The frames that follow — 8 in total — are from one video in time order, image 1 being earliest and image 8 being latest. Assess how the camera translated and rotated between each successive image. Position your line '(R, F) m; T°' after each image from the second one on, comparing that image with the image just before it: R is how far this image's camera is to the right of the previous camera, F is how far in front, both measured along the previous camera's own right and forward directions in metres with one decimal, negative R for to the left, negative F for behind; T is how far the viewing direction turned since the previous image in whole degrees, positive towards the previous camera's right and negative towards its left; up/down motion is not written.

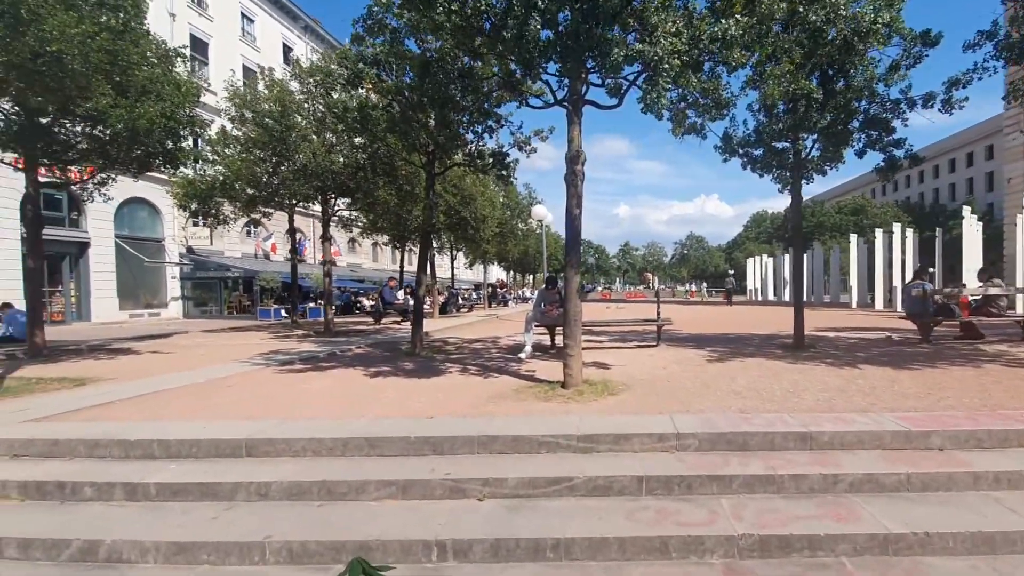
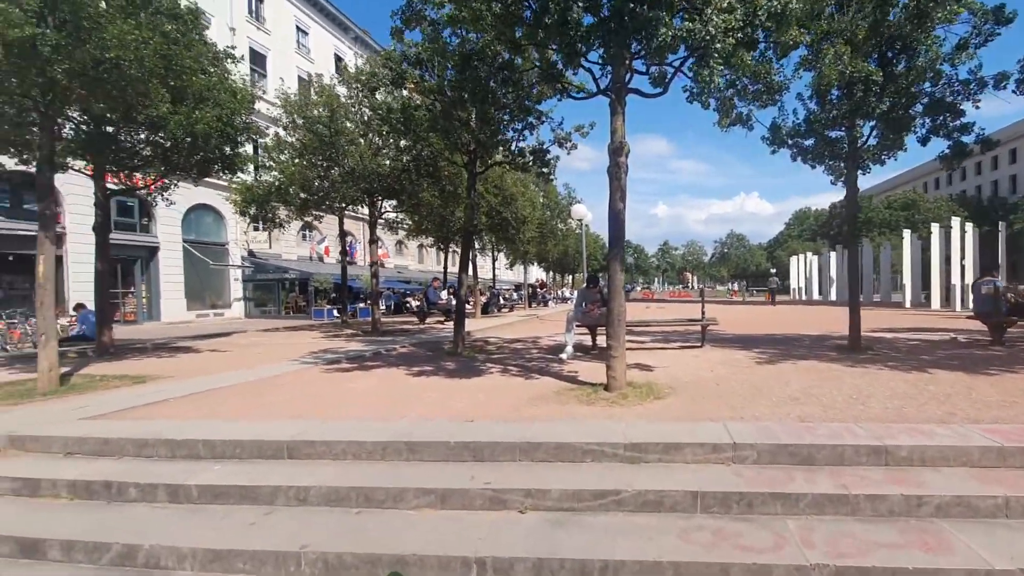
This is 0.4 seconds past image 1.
(0.0, +0.2) m; -4°
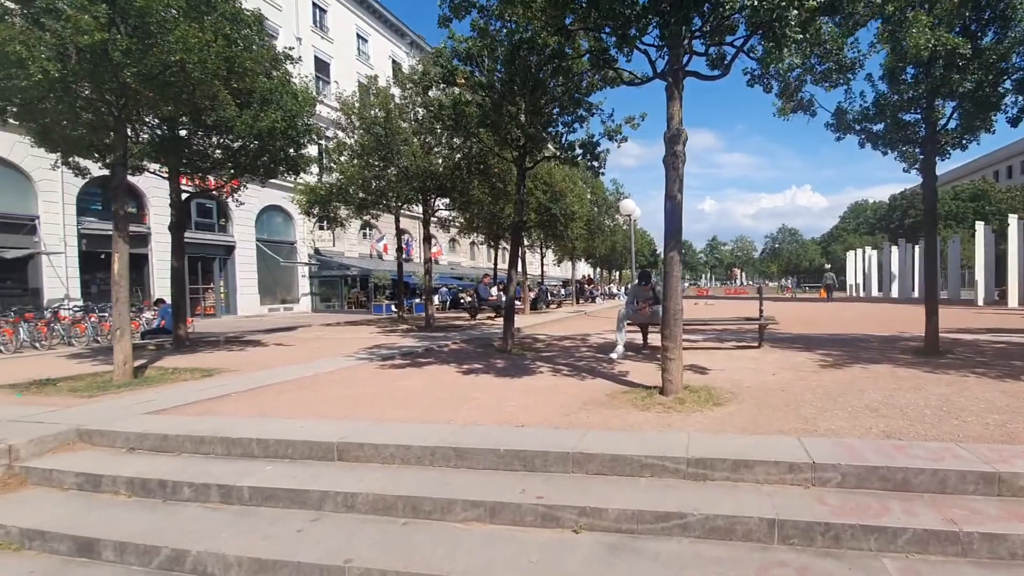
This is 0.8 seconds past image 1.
(0.0, +0.2) m; -5°
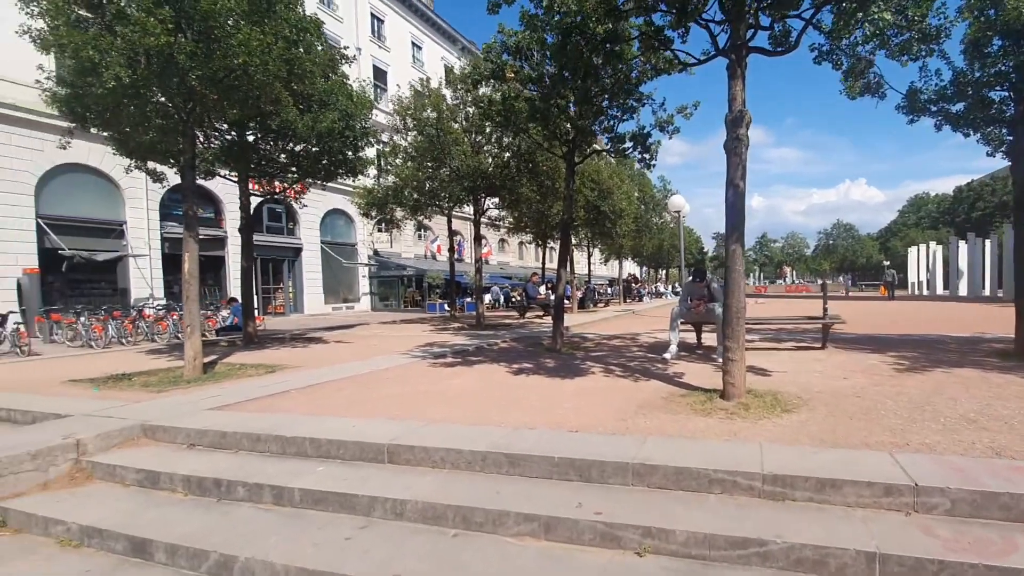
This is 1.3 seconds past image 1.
(0.0, +0.2) m; -5°
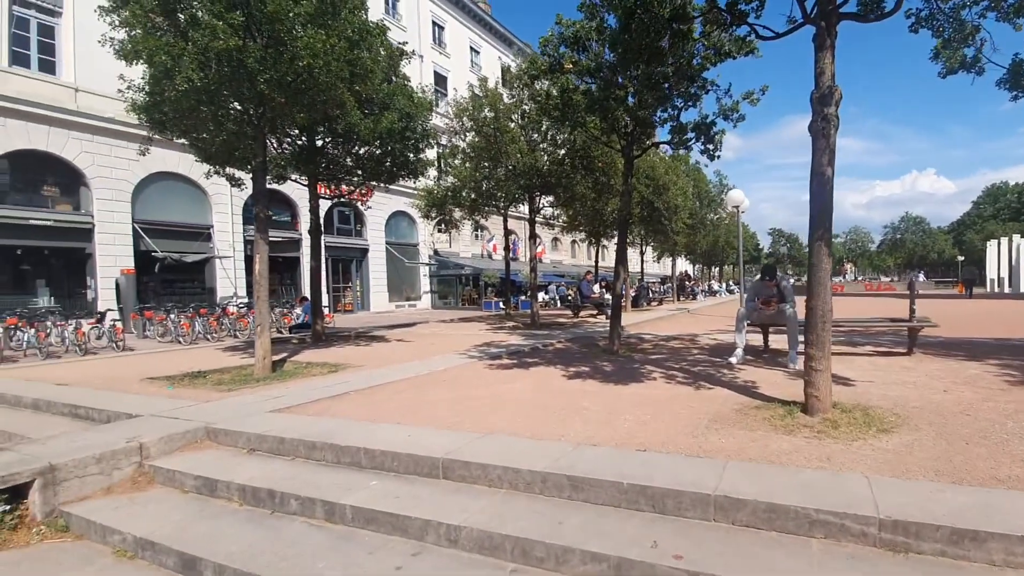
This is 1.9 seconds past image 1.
(-0.1, +0.3) m; -5°
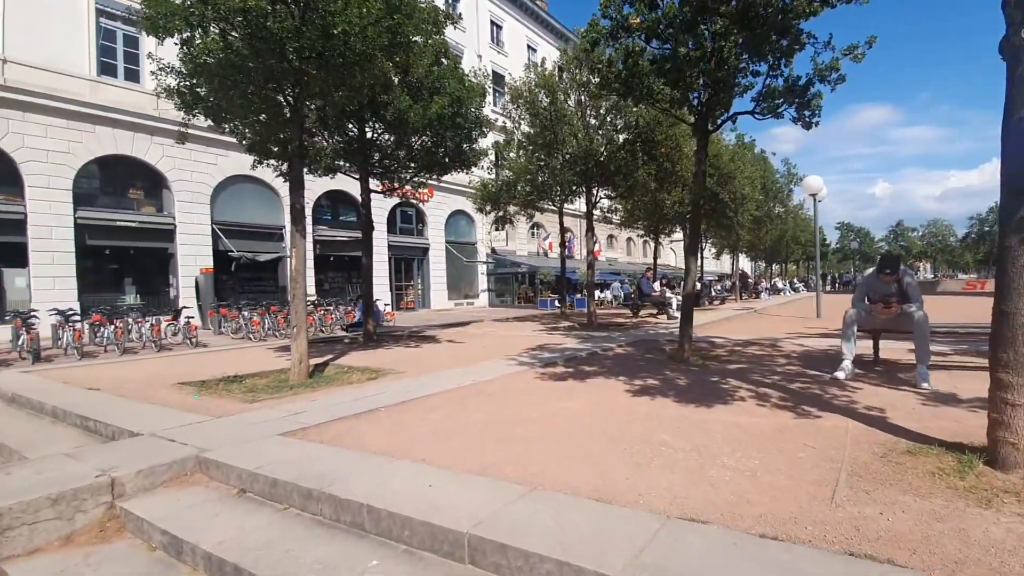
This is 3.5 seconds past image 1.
(0.0, +1.2) m; -6°
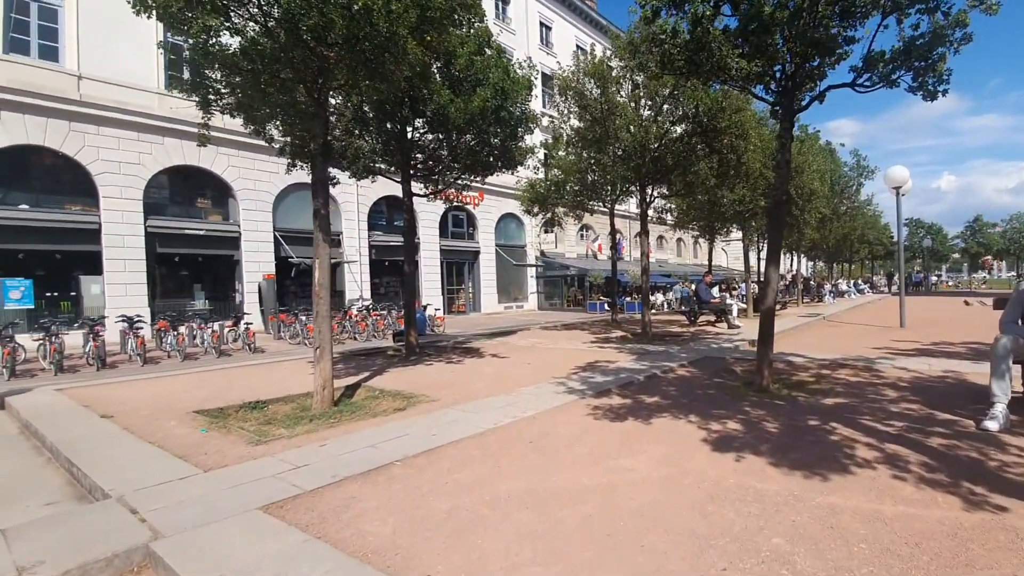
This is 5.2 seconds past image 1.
(0.0, +1.3) m; -5°
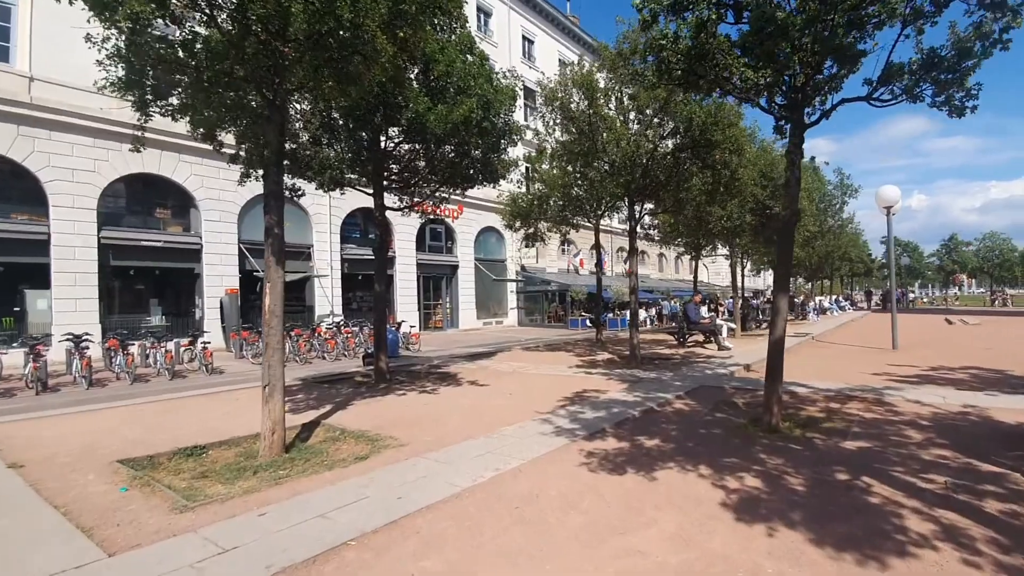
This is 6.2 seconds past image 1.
(0.0, +0.9) m; +2°
